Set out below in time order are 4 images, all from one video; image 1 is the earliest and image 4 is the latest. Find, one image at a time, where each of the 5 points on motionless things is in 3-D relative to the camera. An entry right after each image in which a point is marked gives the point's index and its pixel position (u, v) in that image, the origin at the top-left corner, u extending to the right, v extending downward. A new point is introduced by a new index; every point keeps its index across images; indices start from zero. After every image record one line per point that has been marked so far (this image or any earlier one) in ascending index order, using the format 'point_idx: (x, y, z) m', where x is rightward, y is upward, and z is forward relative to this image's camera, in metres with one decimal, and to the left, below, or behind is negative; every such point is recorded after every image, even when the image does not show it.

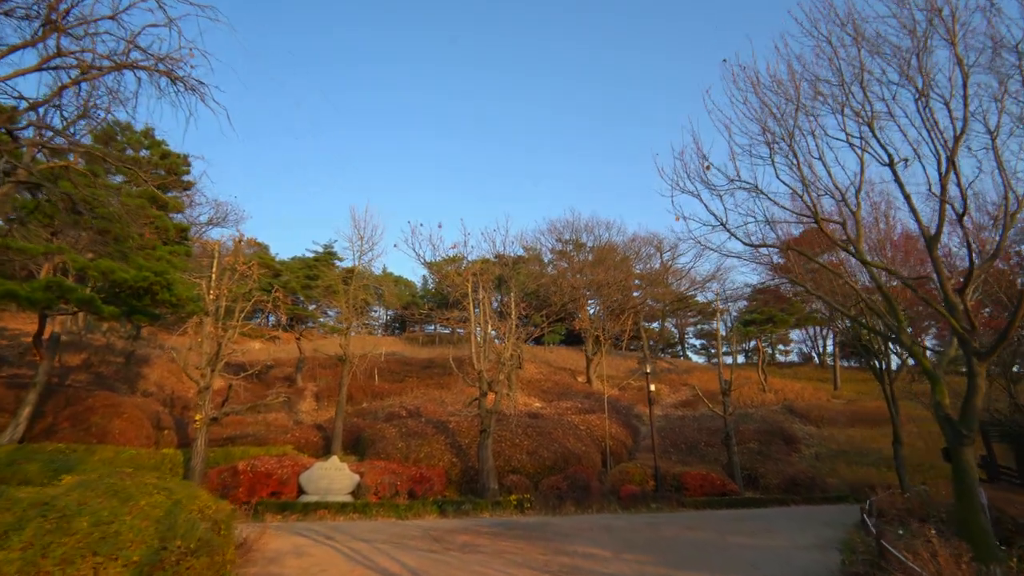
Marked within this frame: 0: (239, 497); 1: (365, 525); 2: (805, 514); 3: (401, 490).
0: (-6.1, -4.7, +15.2) m
1: (-2.9, -4.6, +13.2) m
2: (+7.6, -5.8, +17.3) m
3: (-2.8, -5.1, +17.2) m
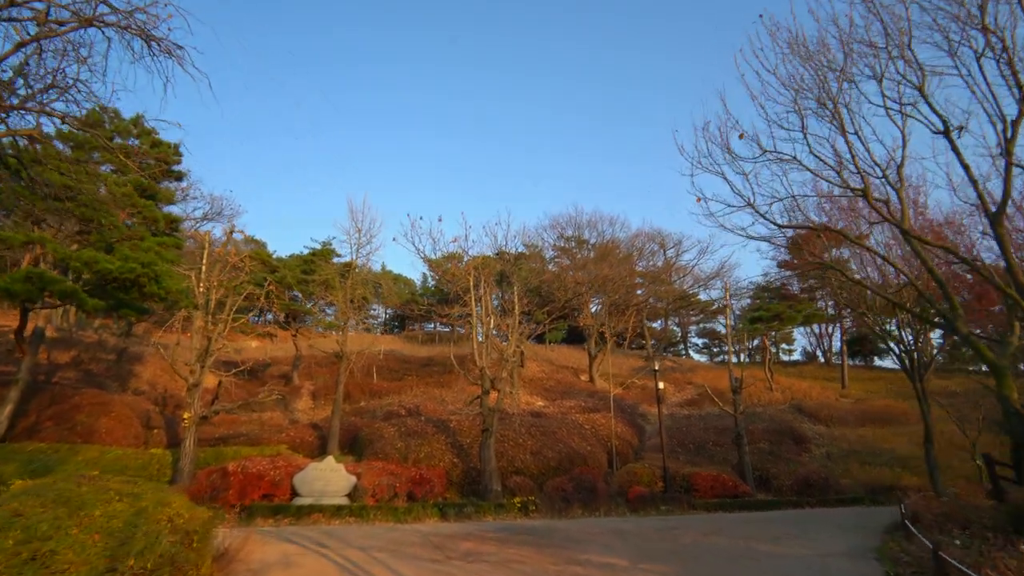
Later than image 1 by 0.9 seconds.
0: (-6.0, -4.5, +14.4) m
1: (-2.8, -4.4, +12.4) m
2: (+7.7, -5.6, +16.5) m
3: (-2.7, -4.9, +16.4) m
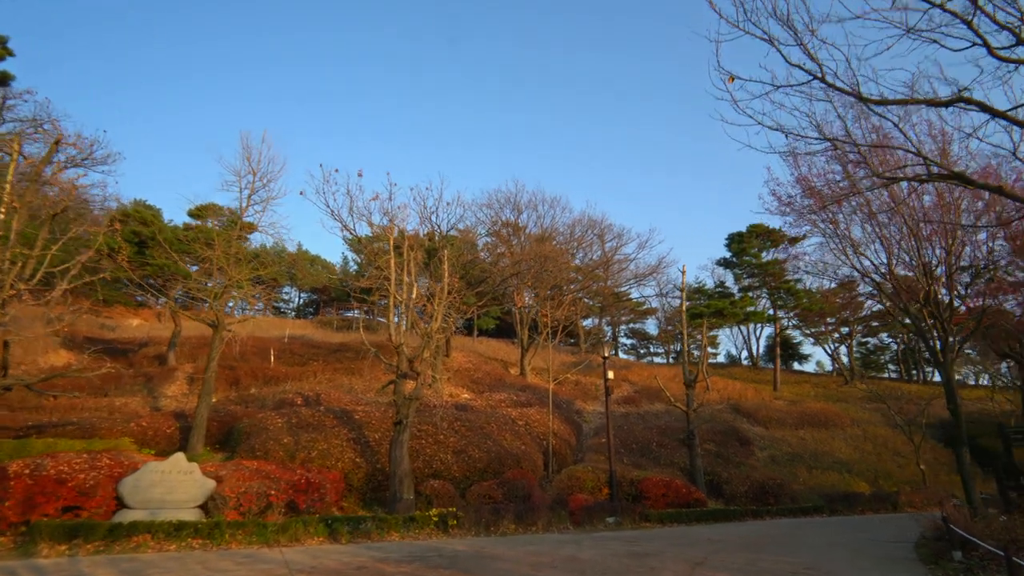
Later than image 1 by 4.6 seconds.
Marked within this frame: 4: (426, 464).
0: (-7.3, -3.3, +9.9) m
1: (-3.9, -3.4, +8.3) m
2: (+6.0, -4.9, +13.5) m
3: (-4.3, -3.9, +12.3) m
4: (-2.3, -4.7, +18.5) m
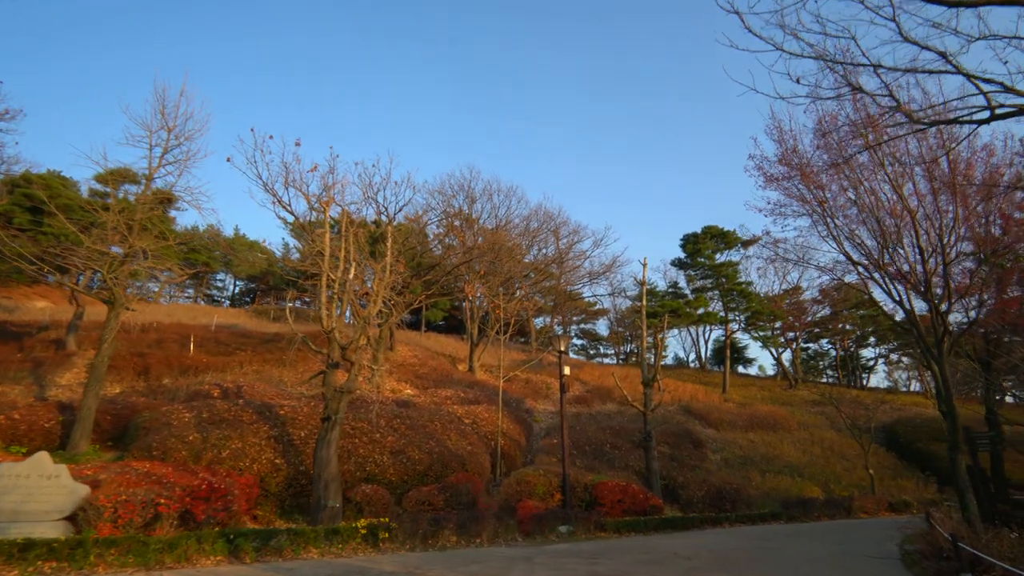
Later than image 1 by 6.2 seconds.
0: (-8.0, -2.7, +7.6) m
1: (-4.5, -2.9, +6.2) m
2: (+5.0, -4.7, +12.1) m
3: (-5.1, -3.3, +10.2) m
4: (-3.7, -4.3, +16.5) m
